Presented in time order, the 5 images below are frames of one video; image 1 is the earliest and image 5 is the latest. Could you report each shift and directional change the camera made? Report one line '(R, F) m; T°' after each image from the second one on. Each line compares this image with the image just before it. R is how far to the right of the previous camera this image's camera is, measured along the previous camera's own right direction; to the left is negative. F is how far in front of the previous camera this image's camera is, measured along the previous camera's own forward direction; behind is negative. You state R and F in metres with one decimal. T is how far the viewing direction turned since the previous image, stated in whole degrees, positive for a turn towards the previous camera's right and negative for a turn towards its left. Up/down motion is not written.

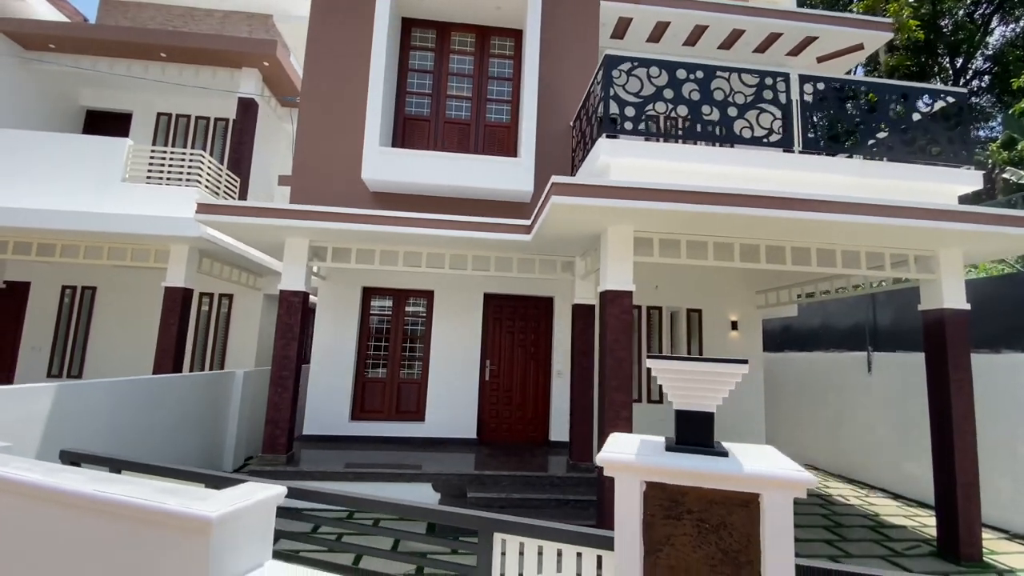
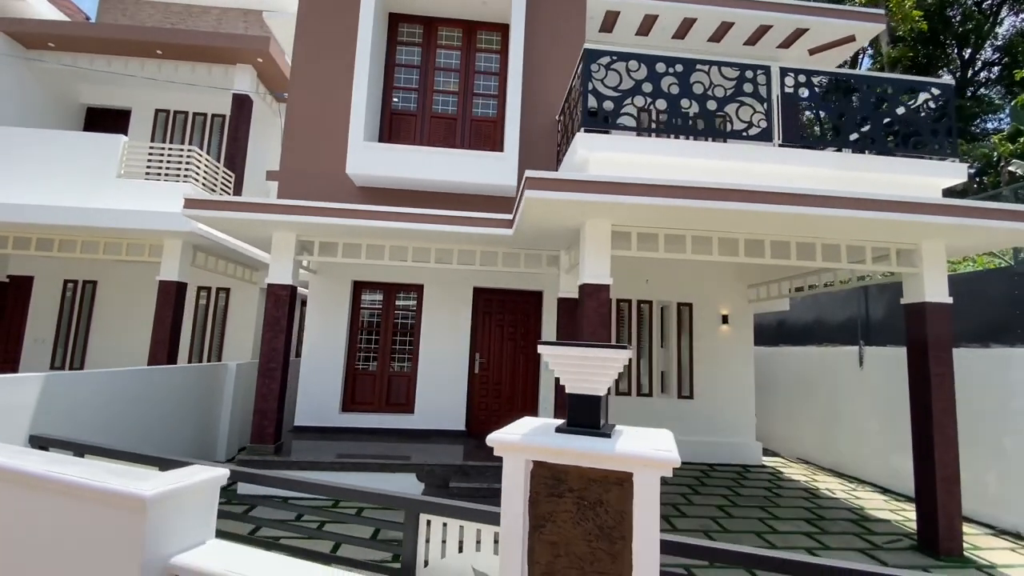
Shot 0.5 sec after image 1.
(+0.3, -0.1) m; -1°
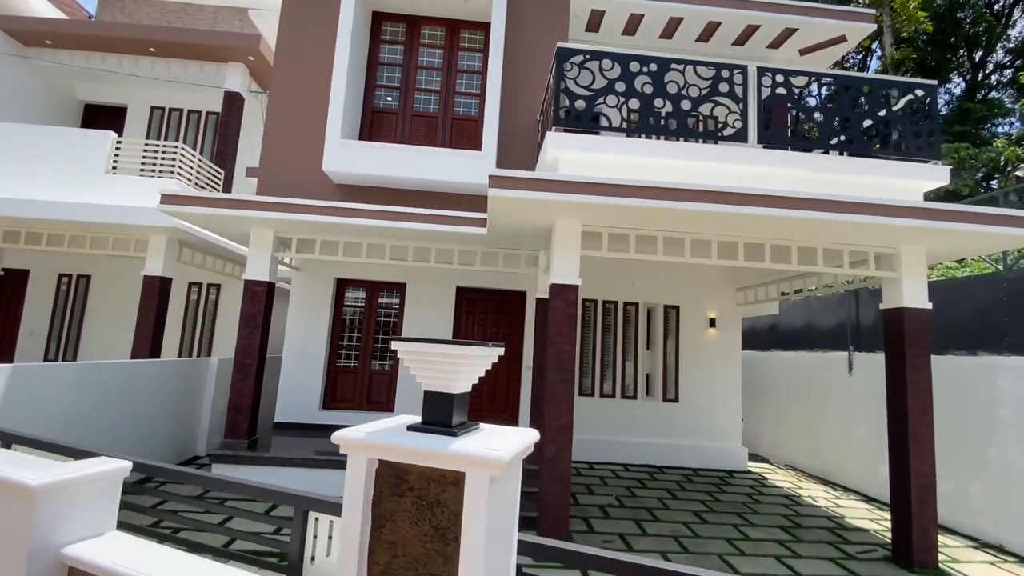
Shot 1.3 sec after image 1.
(+0.4, 0.0) m; -1°
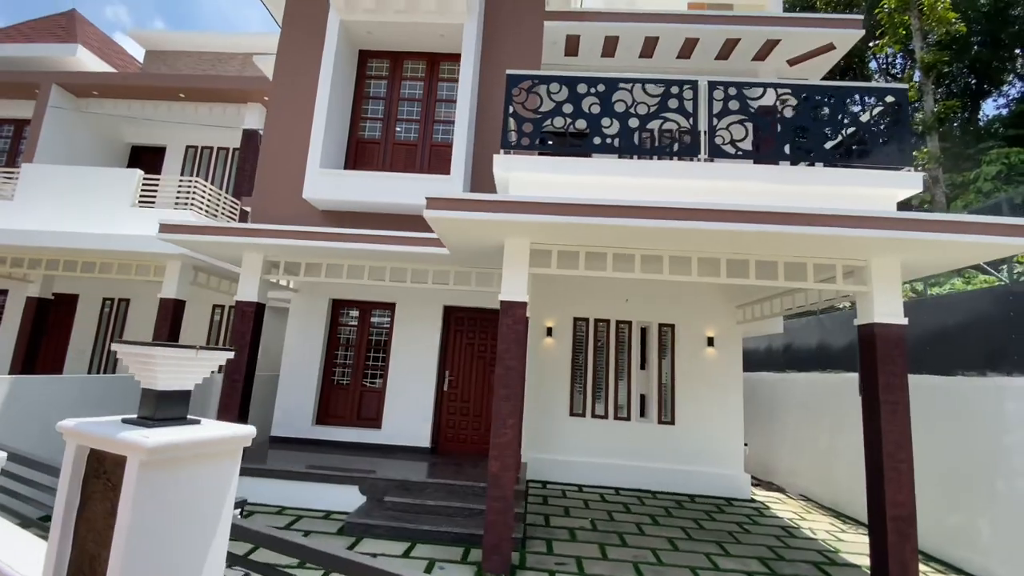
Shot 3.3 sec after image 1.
(+1.0, -0.1) m; -6°
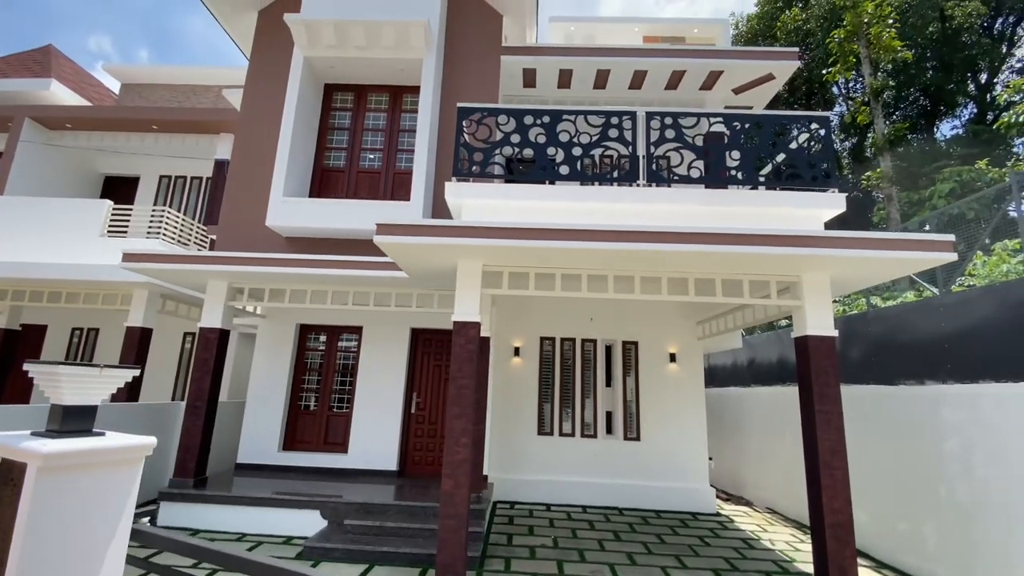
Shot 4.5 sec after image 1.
(+0.4, -0.2) m; +1°
